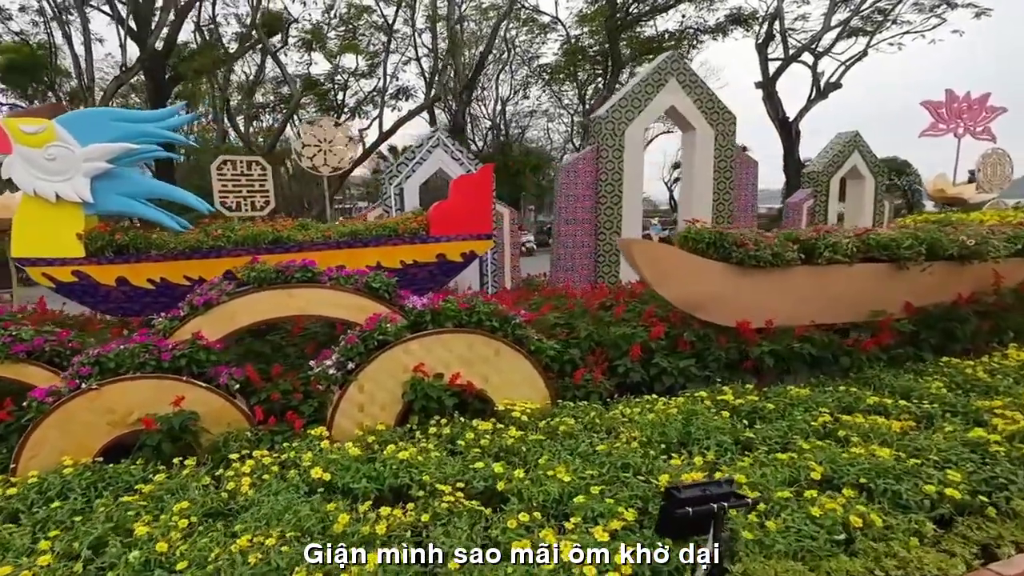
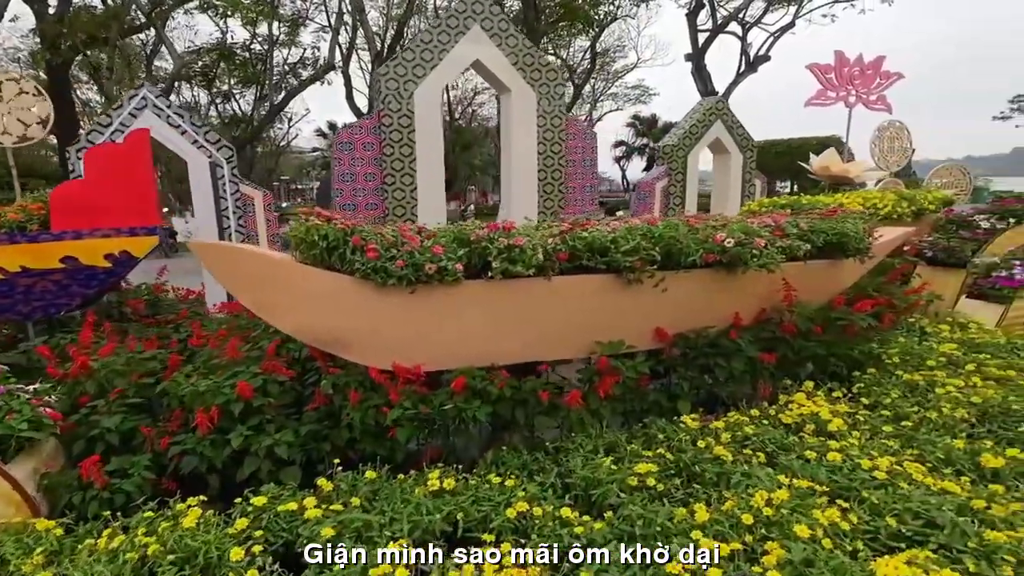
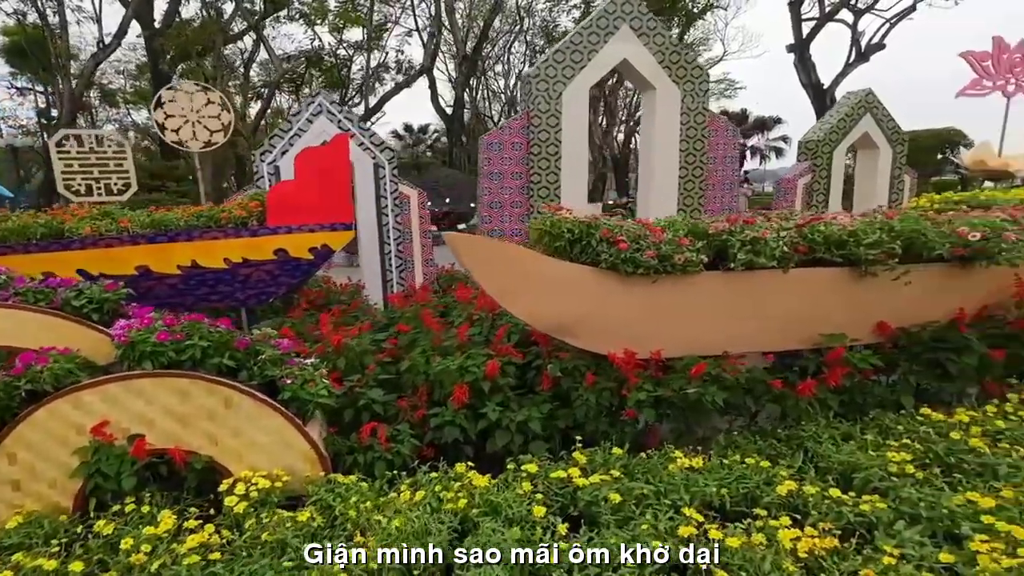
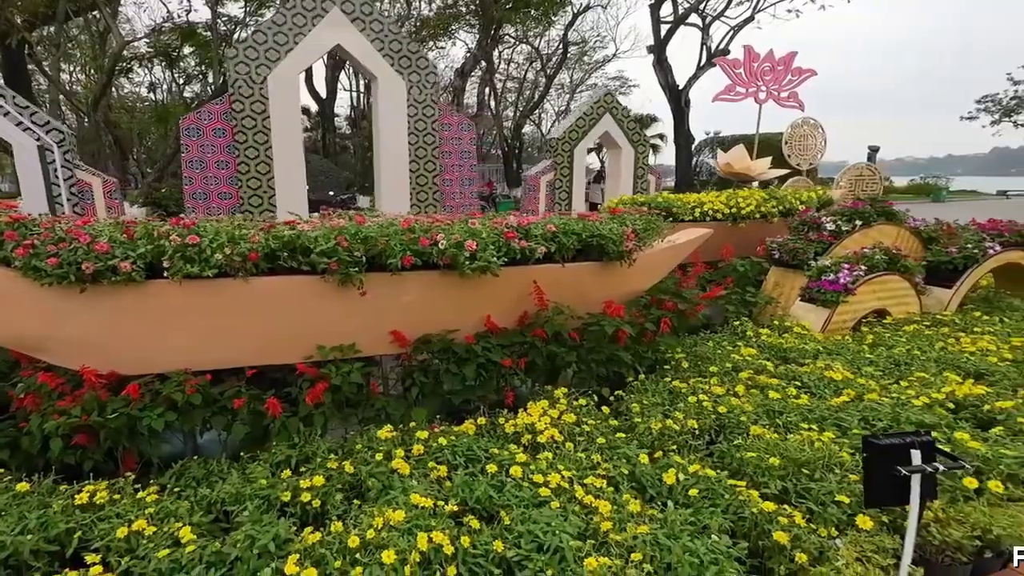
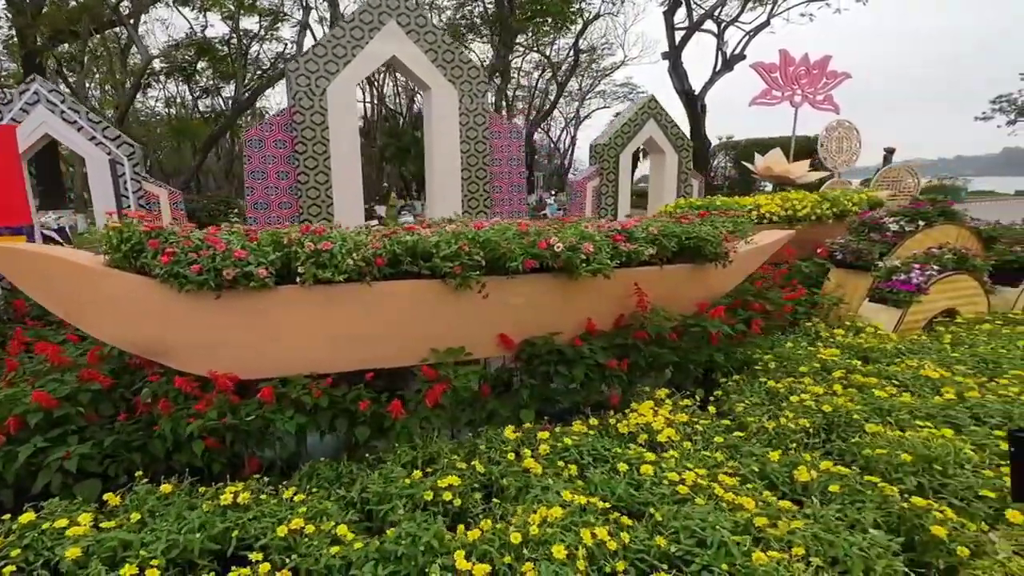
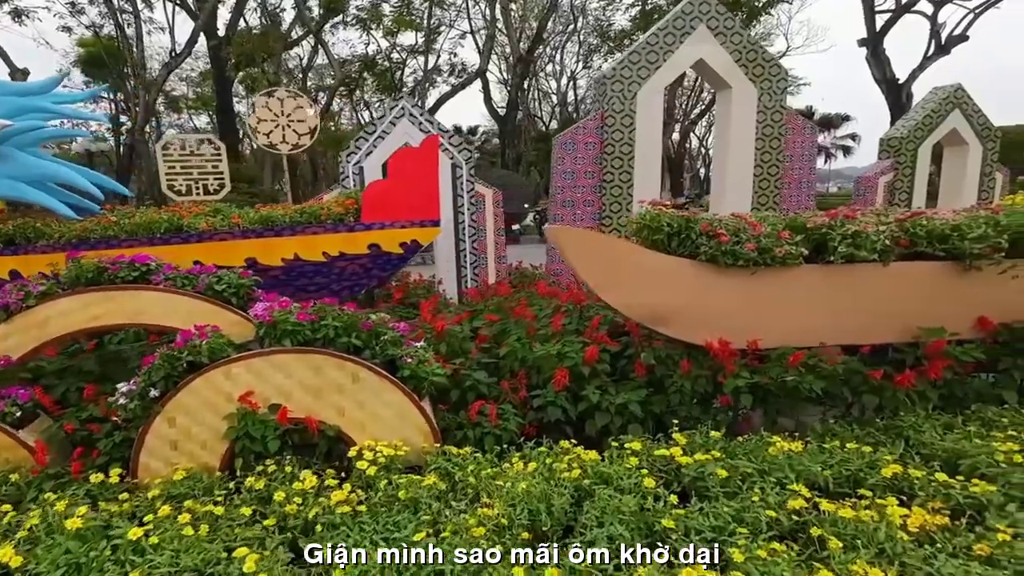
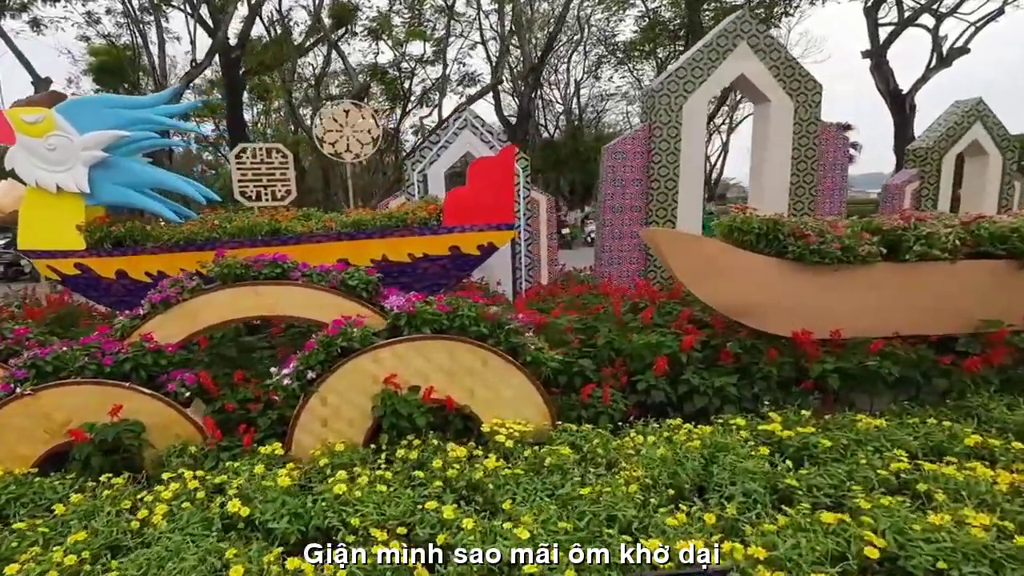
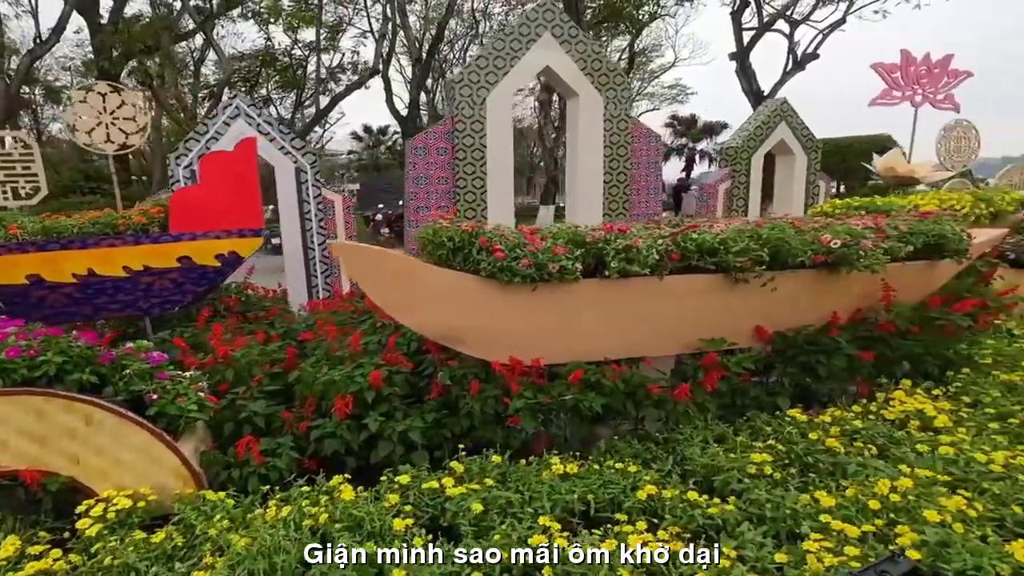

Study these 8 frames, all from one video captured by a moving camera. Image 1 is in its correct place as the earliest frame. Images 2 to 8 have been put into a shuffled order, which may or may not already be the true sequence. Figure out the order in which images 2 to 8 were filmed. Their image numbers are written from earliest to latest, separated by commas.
7, 6, 3, 8, 2, 5, 4
